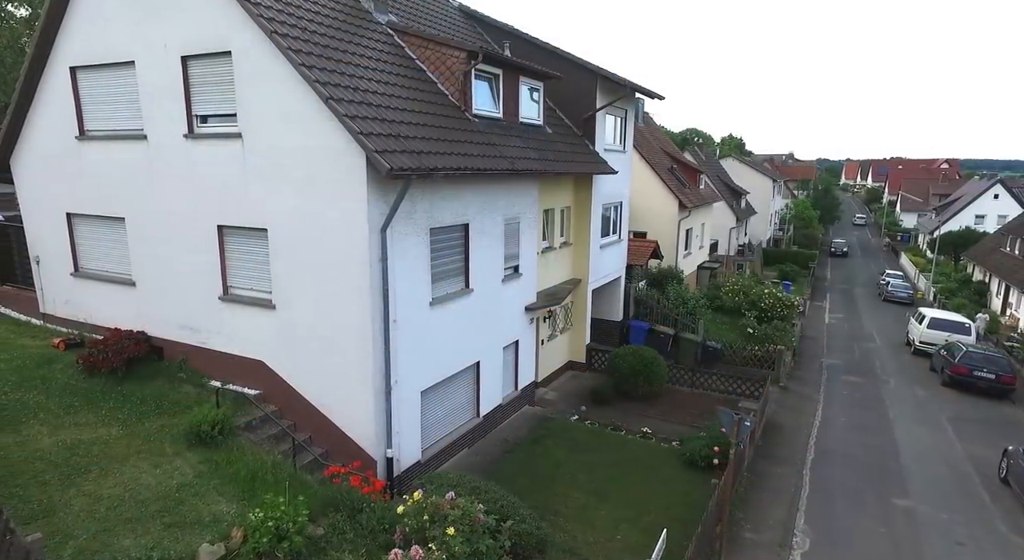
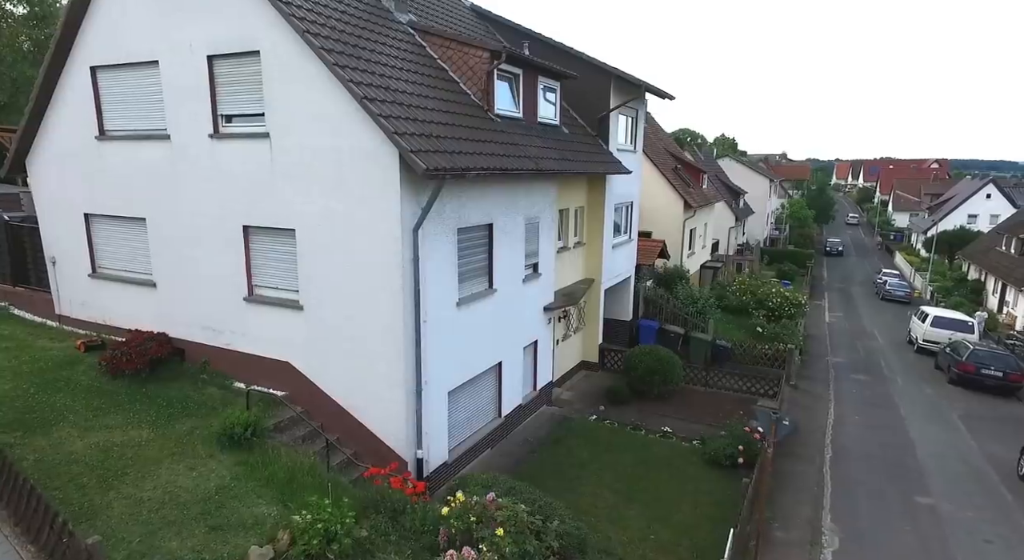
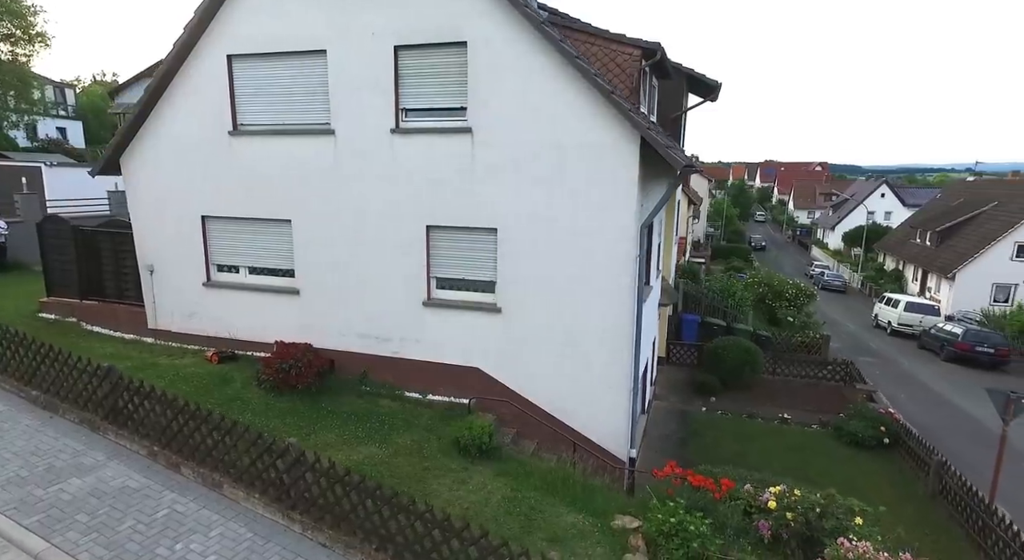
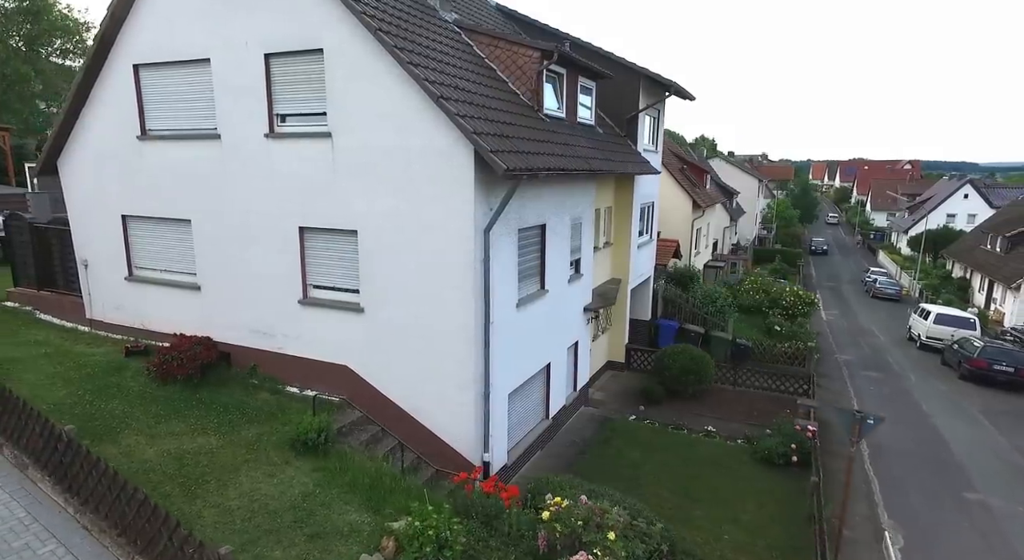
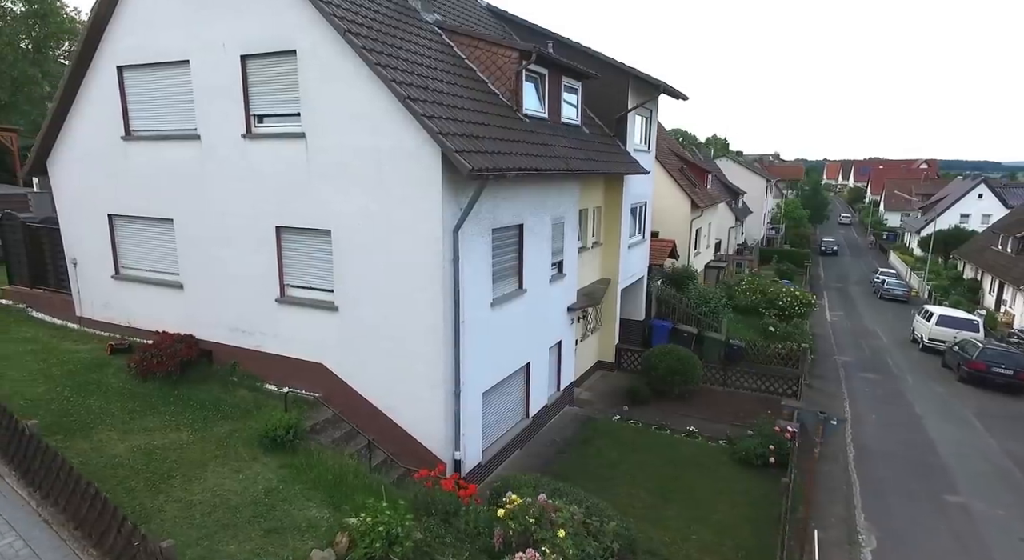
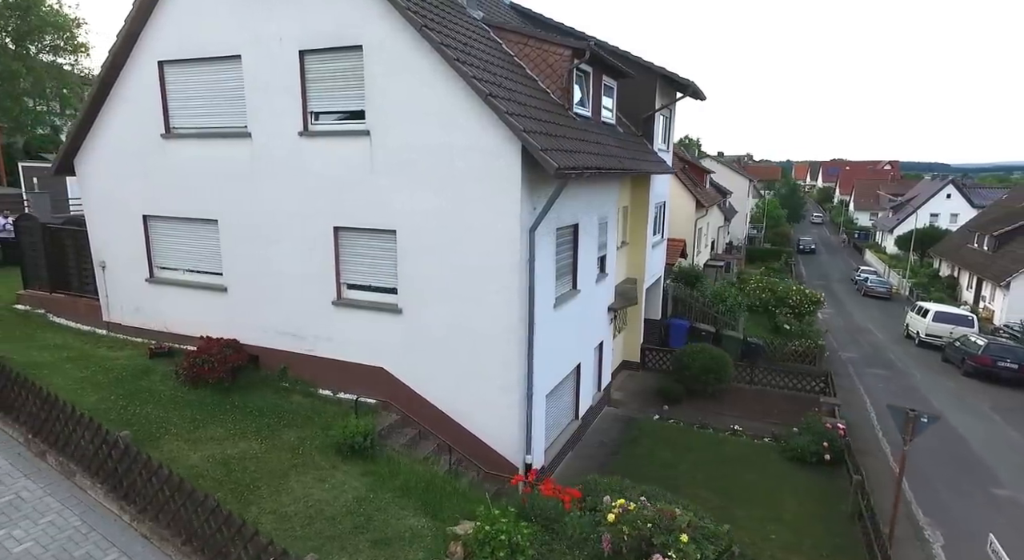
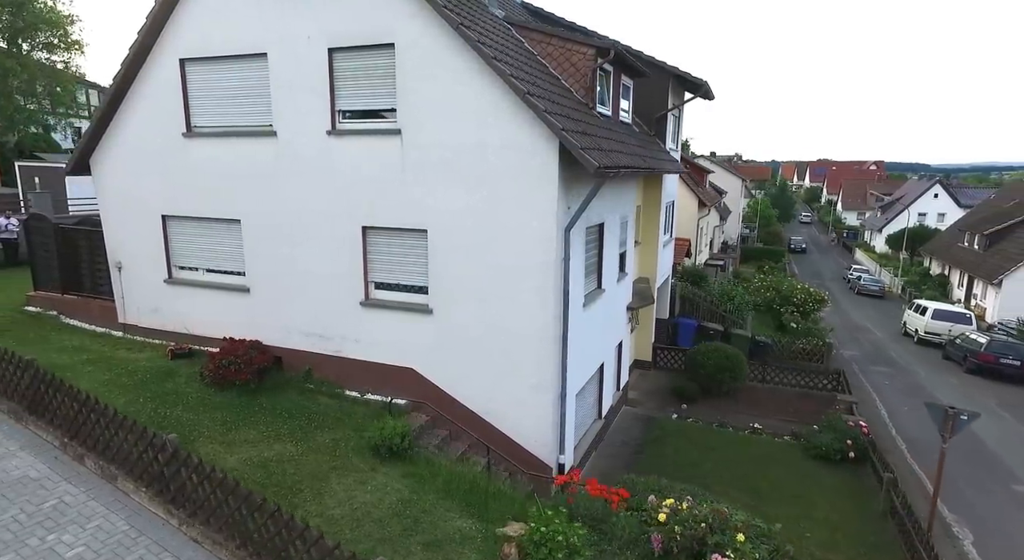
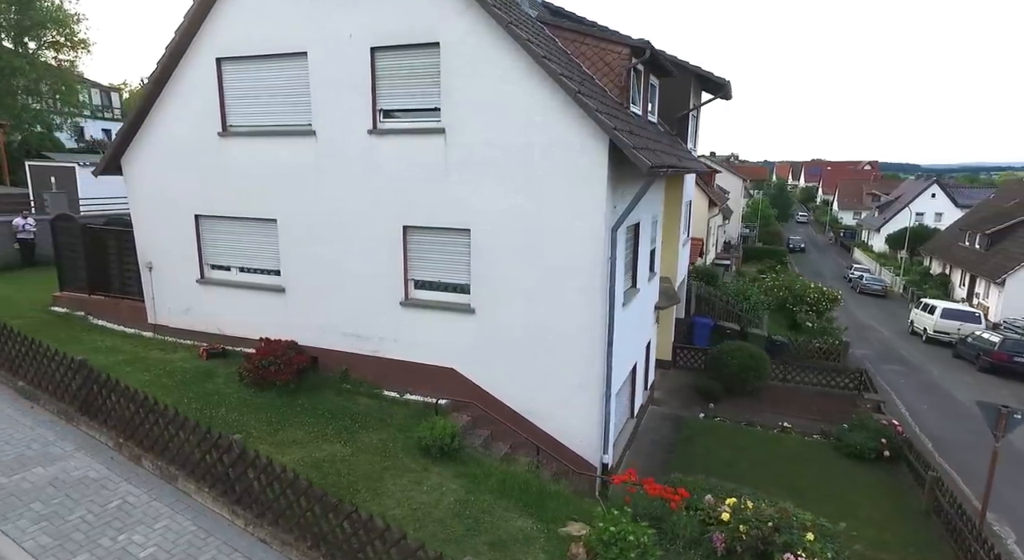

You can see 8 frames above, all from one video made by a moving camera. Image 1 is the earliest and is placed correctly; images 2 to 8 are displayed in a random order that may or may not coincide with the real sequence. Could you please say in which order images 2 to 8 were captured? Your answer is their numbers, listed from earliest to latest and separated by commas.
2, 5, 4, 6, 7, 8, 3
